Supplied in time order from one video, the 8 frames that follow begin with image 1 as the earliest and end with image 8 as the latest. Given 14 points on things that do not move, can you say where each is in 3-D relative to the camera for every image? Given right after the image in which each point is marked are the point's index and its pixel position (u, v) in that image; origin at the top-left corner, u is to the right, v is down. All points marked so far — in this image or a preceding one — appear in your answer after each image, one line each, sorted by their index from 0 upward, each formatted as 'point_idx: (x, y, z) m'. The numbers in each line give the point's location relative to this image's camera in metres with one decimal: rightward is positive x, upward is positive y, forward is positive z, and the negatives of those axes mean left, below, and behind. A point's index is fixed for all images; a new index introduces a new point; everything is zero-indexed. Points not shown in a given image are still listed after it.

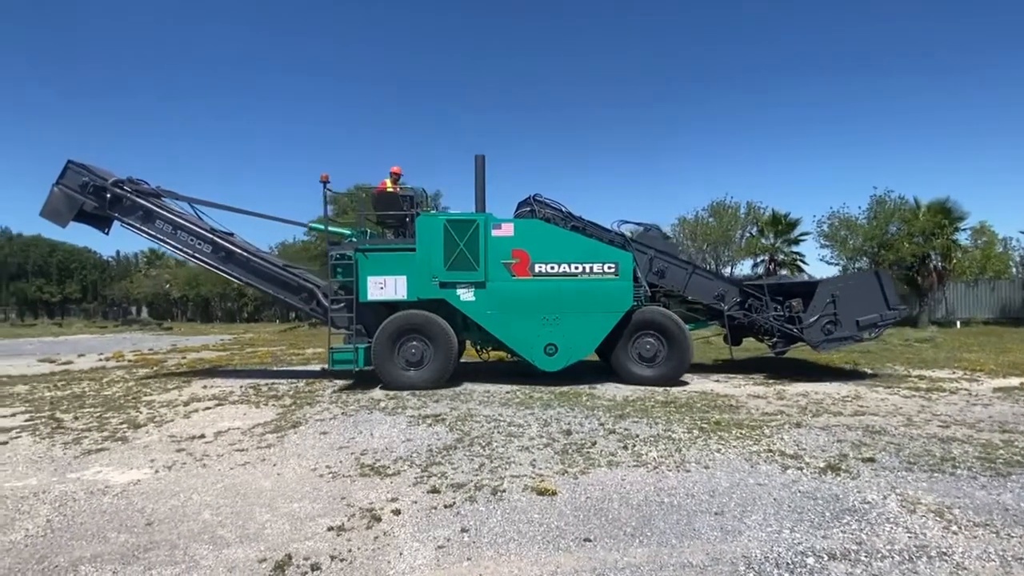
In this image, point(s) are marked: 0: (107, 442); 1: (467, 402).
0: (-5.2, -2.0, +9.4) m
1: (-0.8, -1.8, +11.2) m
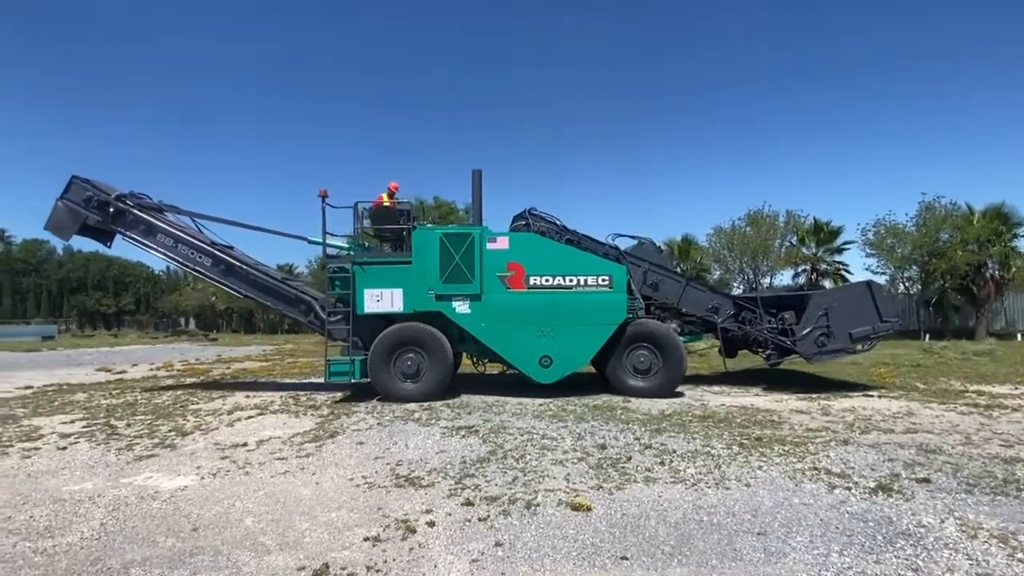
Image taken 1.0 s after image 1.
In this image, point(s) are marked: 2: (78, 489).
0: (-4.8, -2.2, +9.9) m
1: (-0.2, -2.0, +11.3) m
2: (-5.2, -2.4, +8.8) m
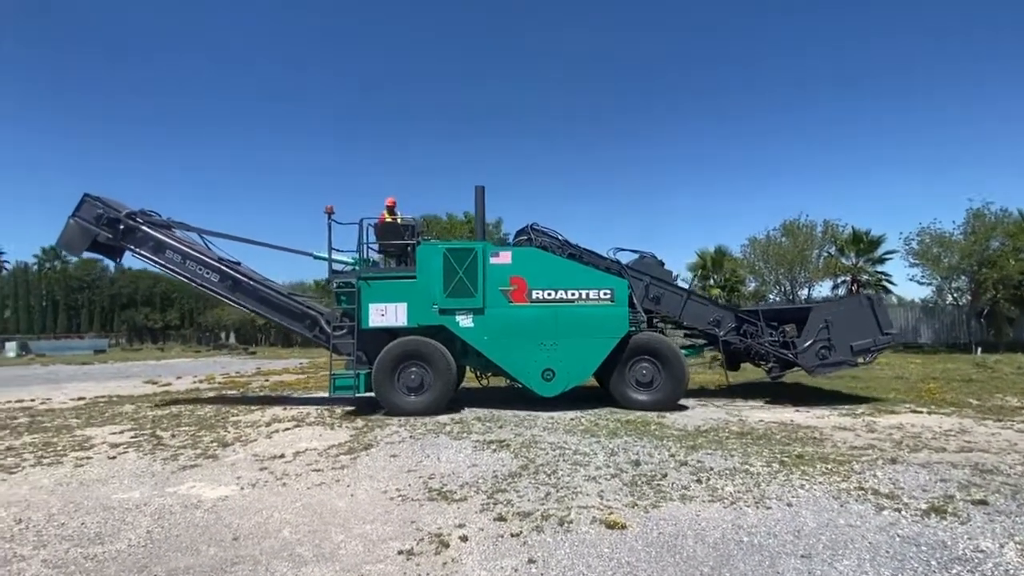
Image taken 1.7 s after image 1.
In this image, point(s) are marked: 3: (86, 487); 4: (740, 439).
0: (-4.4, -2.4, +10.2) m
1: (+0.3, -2.2, +11.3) m
2: (-4.8, -2.7, +9.2) m
3: (-5.4, -2.6, +9.4) m
4: (+3.5, -2.3, +11.2) m
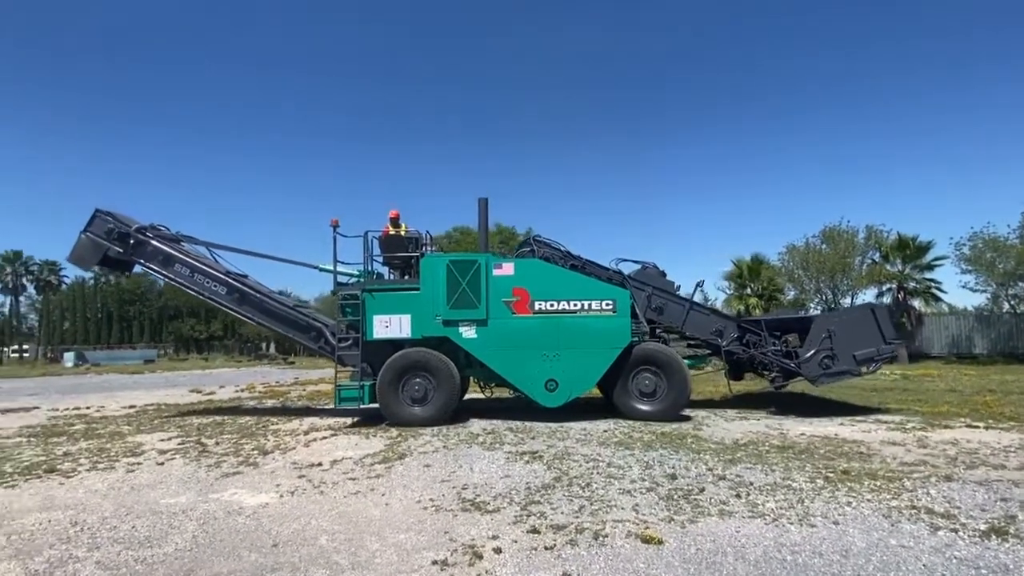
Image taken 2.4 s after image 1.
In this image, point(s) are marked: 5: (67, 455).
0: (-3.9, -2.6, +10.5) m
1: (+0.8, -2.4, +11.2) m
2: (-4.4, -2.8, +9.5) m
3: (-5.0, -2.8, +9.8) m
4: (+4.0, -2.5, +10.8) m
5: (-6.3, -2.4, +10.3) m
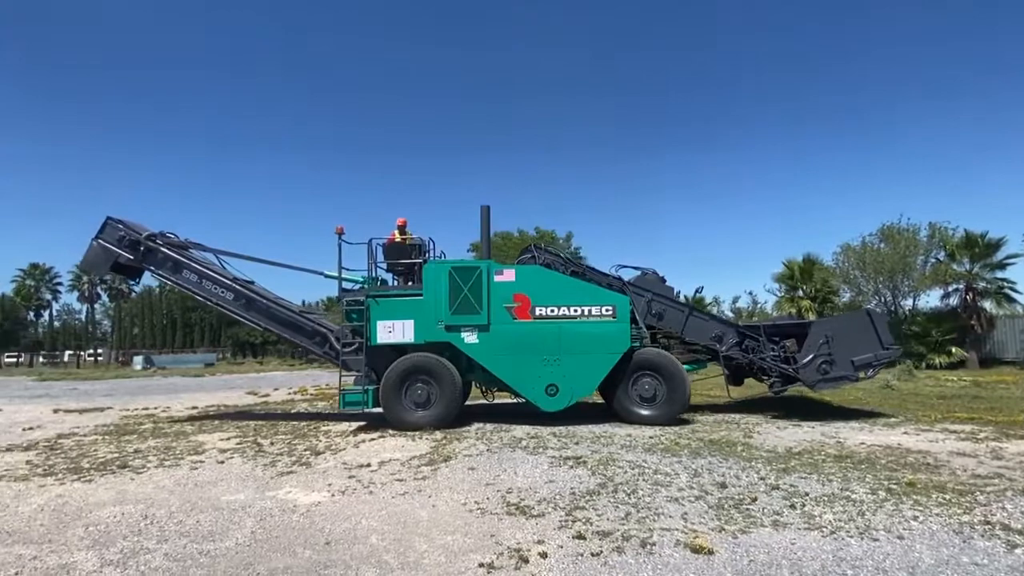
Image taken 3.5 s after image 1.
0: (-3.3, -2.7, +10.9) m
1: (+1.5, -2.4, +11.1) m
2: (-3.9, -2.9, +10.0) m
3: (-4.4, -2.9, +10.3) m
4: (+4.7, -2.5, +10.3) m
5: (-5.7, -2.5, +11.0) m
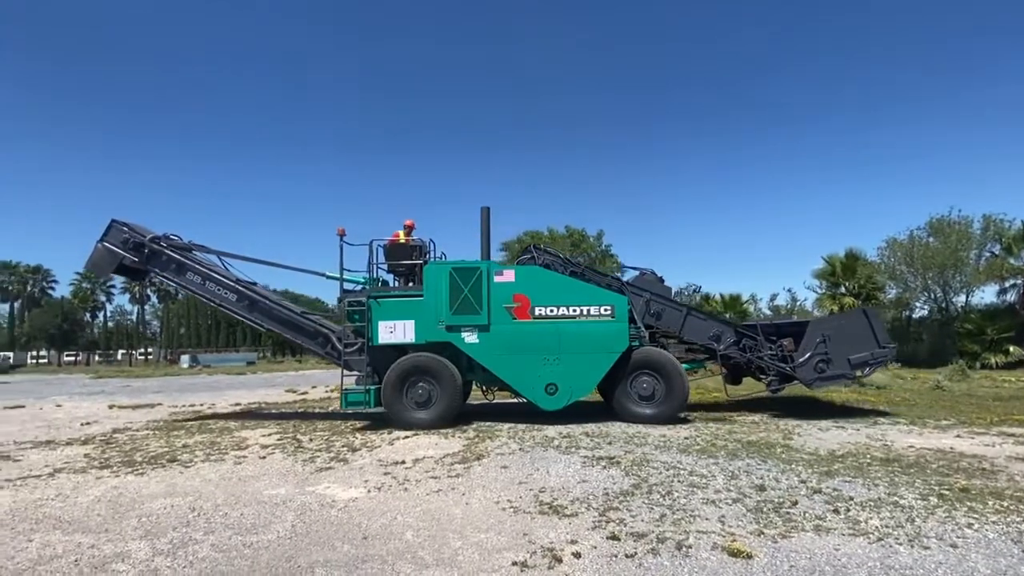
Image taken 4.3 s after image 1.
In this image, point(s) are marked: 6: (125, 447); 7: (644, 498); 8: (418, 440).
0: (-2.8, -2.7, +11.1) m
1: (+2.0, -2.4, +10.9) m
2: (-3.4, -2.9, +10.3) m
3: (-4.0, -2.9, +10.6) m
4: (+5.1, -2.4, +9.9) m
5: (-5.2, -2.5, +11.5) m
6: (-6.0, -2.5, +11.3) m
7: (+1.7, -2.8, +9.5) m
8: (-1.4, -2.4, +11.6) m
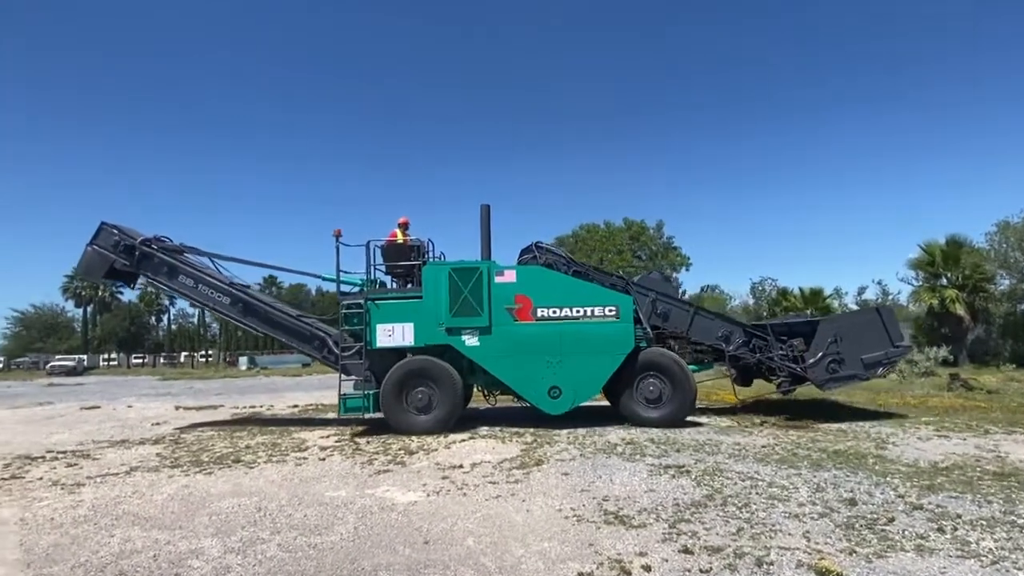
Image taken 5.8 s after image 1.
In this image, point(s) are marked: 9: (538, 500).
0: (-1.8, -2.7, +10.9) m
1: (+2.9, -2.3, +10.0) m
2: (-2.6, -2.9, +10.2) m
3: (-3.1, -2.9, +10.6) m
4: (+5.8, -2.3, +8.6) m
5: (-4.2, -2.5, +11.6) m
6: (-5.1, -2.5, +11.5) m
7: (+2.3, -2.7, +8.7) m
8: (-0.5, -2.4, +11.2) m
9: (+0.2, -2.7, +9.4) m
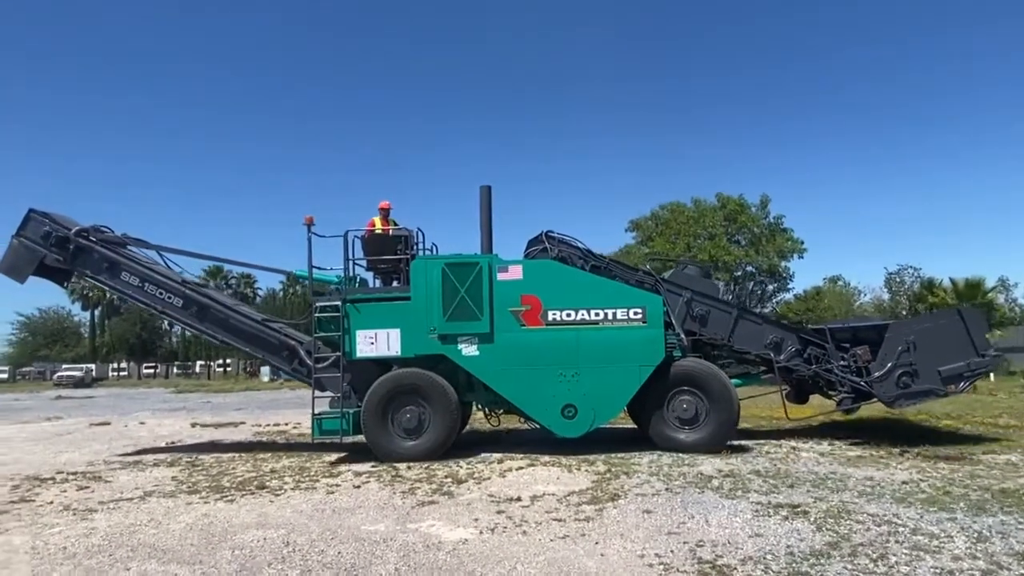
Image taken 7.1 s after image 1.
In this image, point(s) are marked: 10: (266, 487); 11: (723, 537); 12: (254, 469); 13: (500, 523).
0: (-0.9, -2.6, +9.2) m
1: (+3.7, -2.2, +8.0) m
2: (-1.8, -2.9, +8.6) m
3: (-2.2, -2.9, +9.0) m
4: (+6.5, -2.2, +6.4) m
5: (-3.2, -2.5, +10.0) m
6: (-4.1, -2.5, +10.1) m
7: (+3.0, -2.6, +6.7) m
8: (+0.4, -2.4, +9.4) m
9: (+1.0, -2.7, +7.5) m
10: (-3.3, -2.7, +9.8) m
11: (+2.1, -2.5, +7.3) m
12: (-3.5, -2.5, +10.2) m
13: (-0.2, -2.7, +8.3) m
